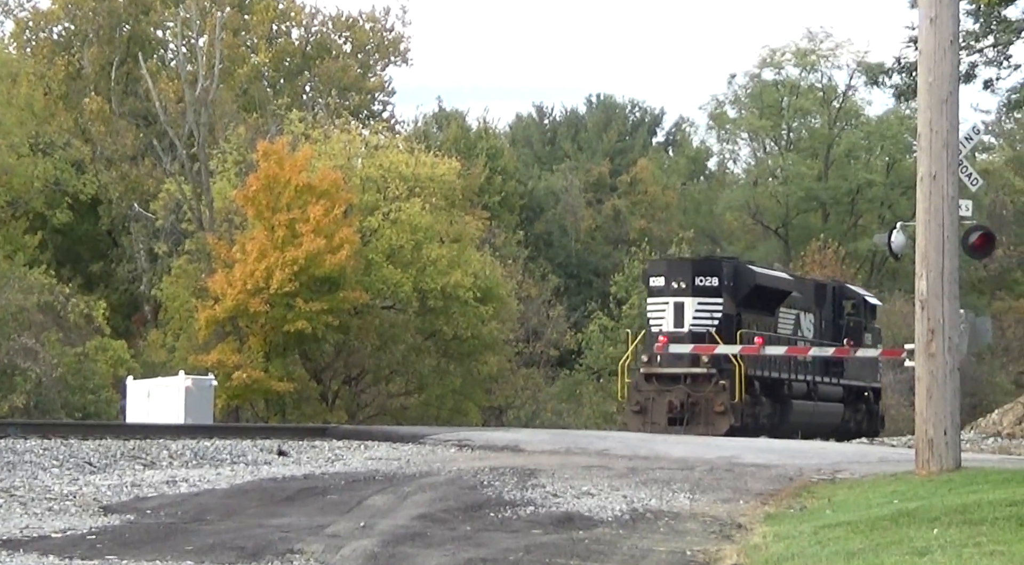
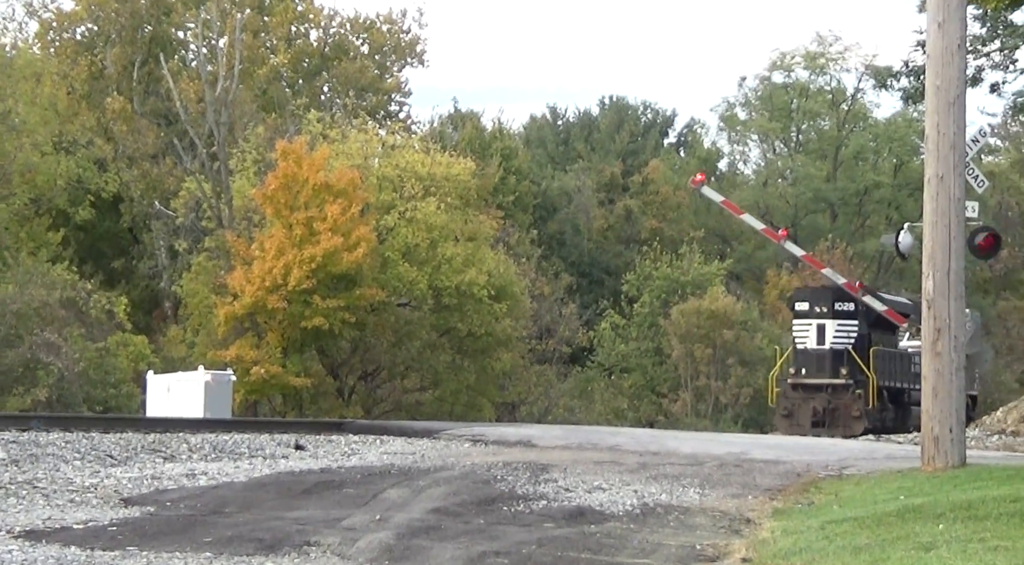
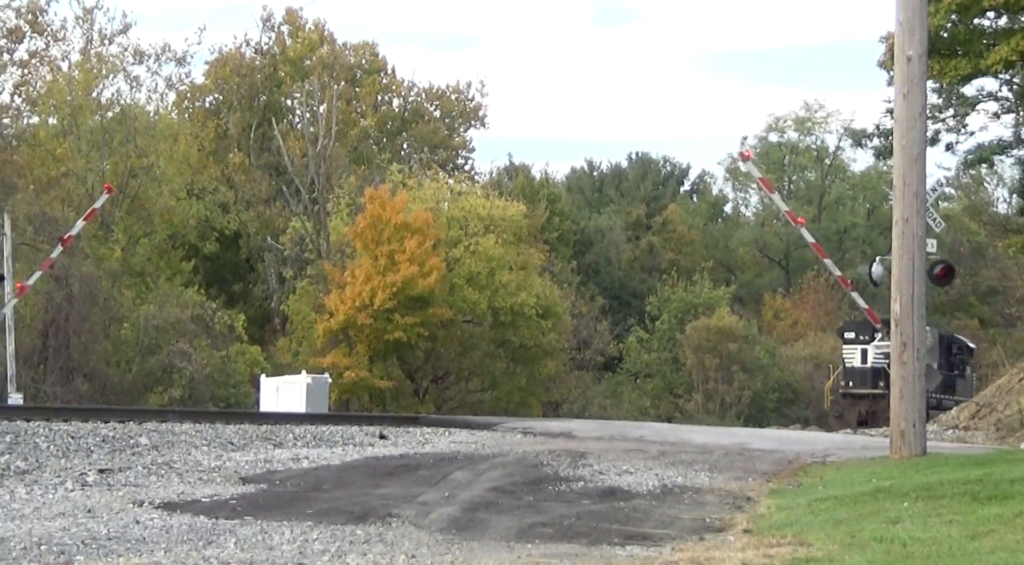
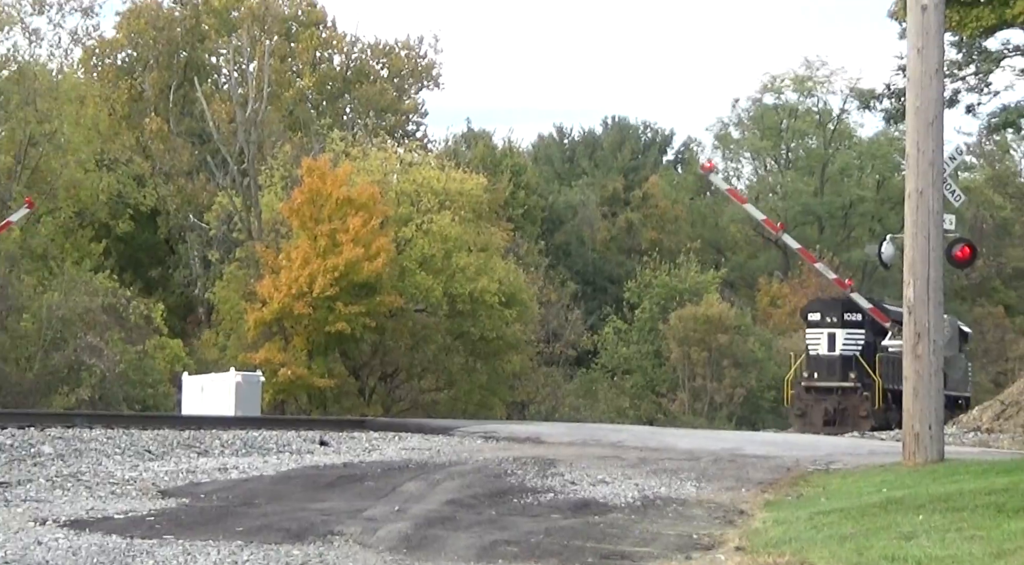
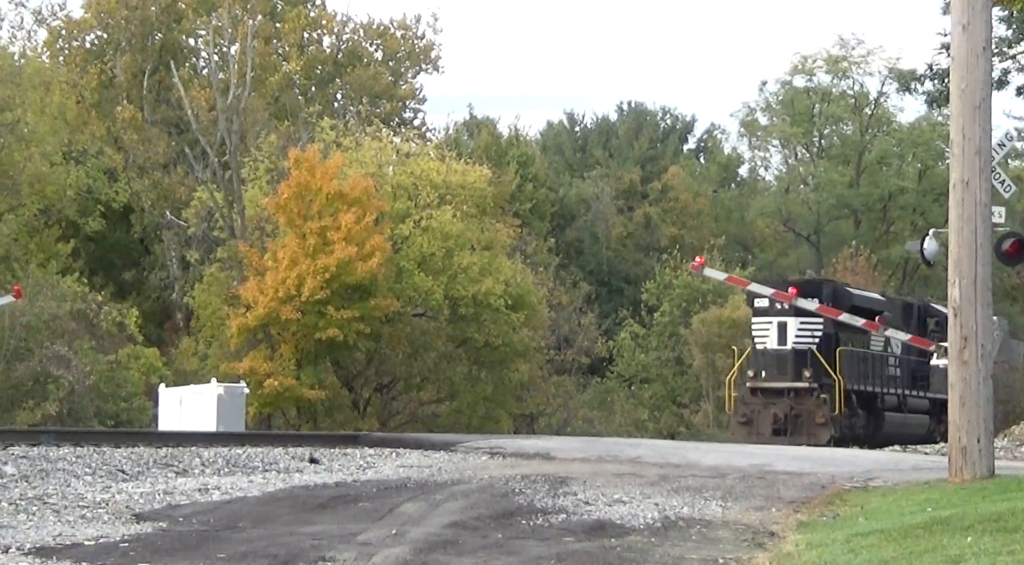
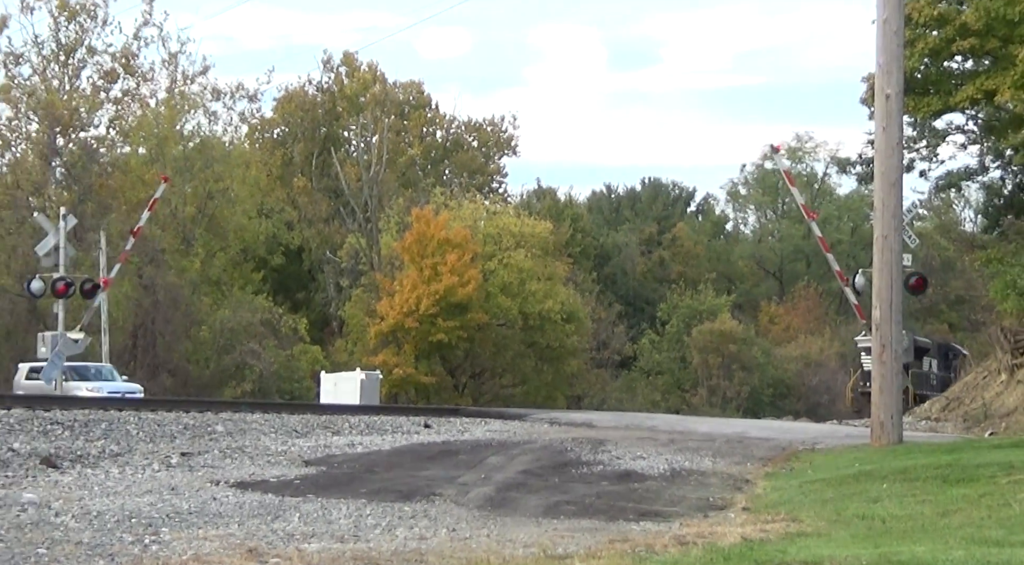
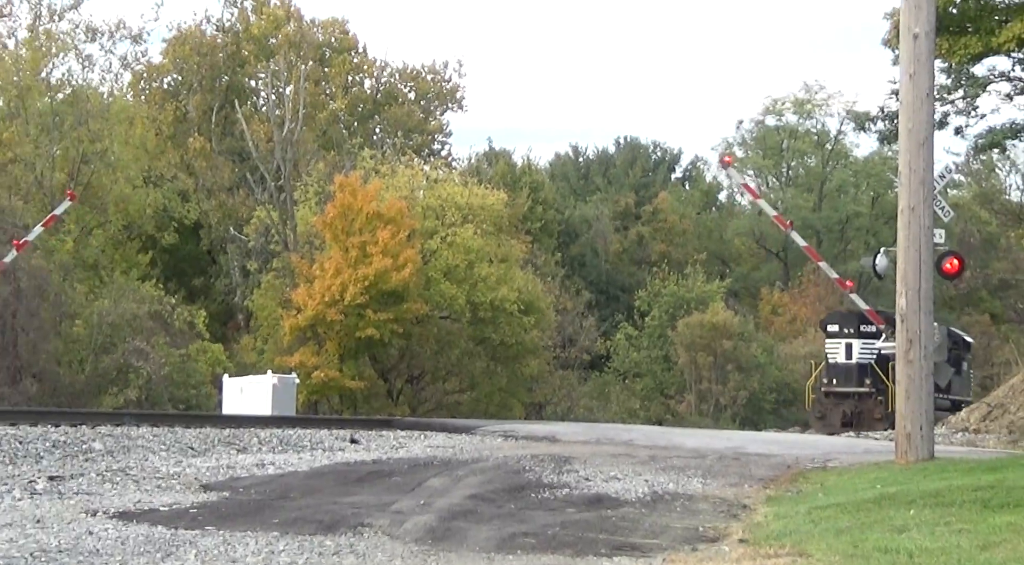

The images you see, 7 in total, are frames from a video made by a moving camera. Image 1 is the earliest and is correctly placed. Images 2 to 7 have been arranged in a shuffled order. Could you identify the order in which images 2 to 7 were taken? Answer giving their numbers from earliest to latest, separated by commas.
5, 2, 4, 7, 3, 6
